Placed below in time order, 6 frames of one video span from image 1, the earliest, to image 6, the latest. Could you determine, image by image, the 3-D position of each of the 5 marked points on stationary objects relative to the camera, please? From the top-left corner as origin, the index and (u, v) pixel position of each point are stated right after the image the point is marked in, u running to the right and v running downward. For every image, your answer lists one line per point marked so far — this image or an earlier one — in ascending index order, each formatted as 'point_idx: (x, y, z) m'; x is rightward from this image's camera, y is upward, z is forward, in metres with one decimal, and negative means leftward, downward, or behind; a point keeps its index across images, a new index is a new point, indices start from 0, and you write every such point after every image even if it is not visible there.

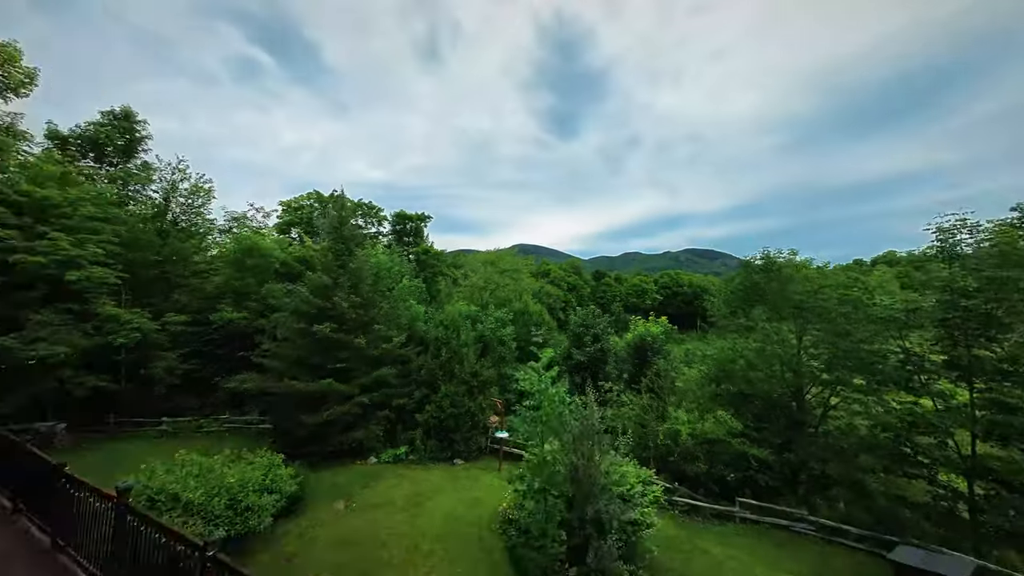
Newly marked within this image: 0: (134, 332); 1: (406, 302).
0: (-23.0, -2.7, +16.7) m
1: (-7.5, -1.2, +19.7) m
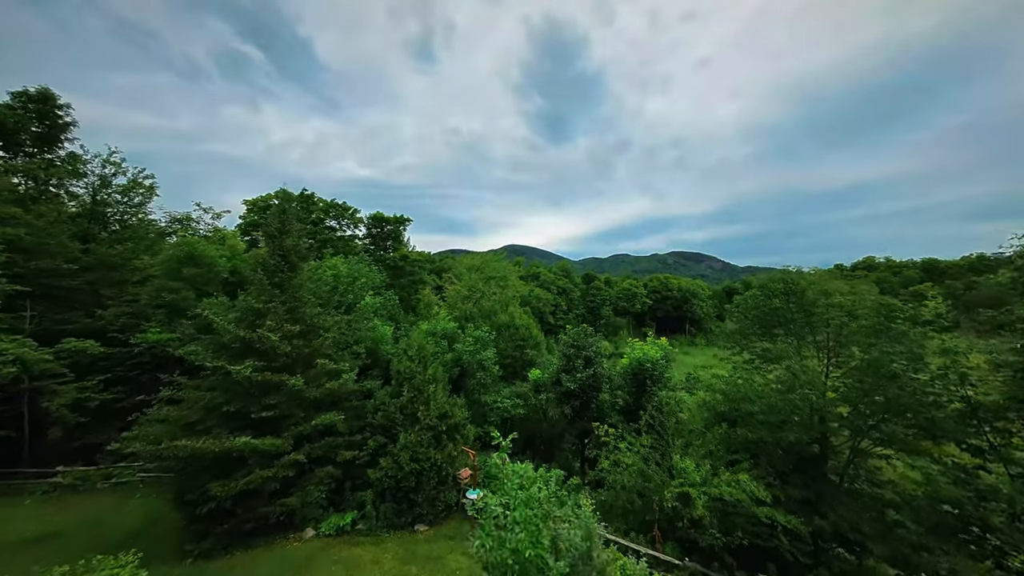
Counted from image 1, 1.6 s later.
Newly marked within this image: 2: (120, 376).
0: (-24.1, -3.7, +13.2) m
1: (-8.7, -2.3, +16.9) m
2: (-26.3, -5.9, +18.5) m
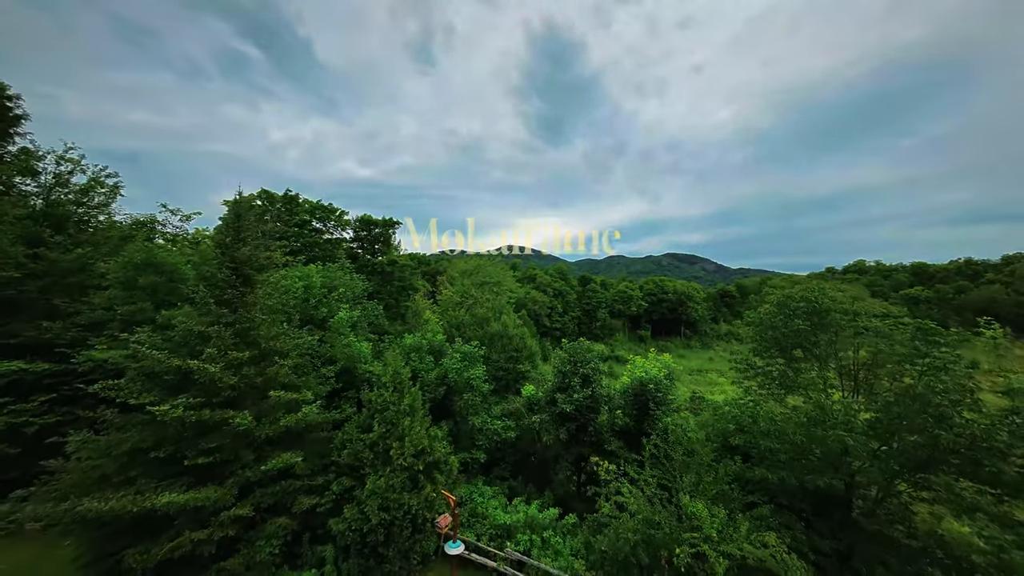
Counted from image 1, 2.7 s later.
0: (-24.6, -4.3, +11.3) m
1: (-9.2, -3.0, +15.2) m
2: (-26.9, -6.6, +16.5) m
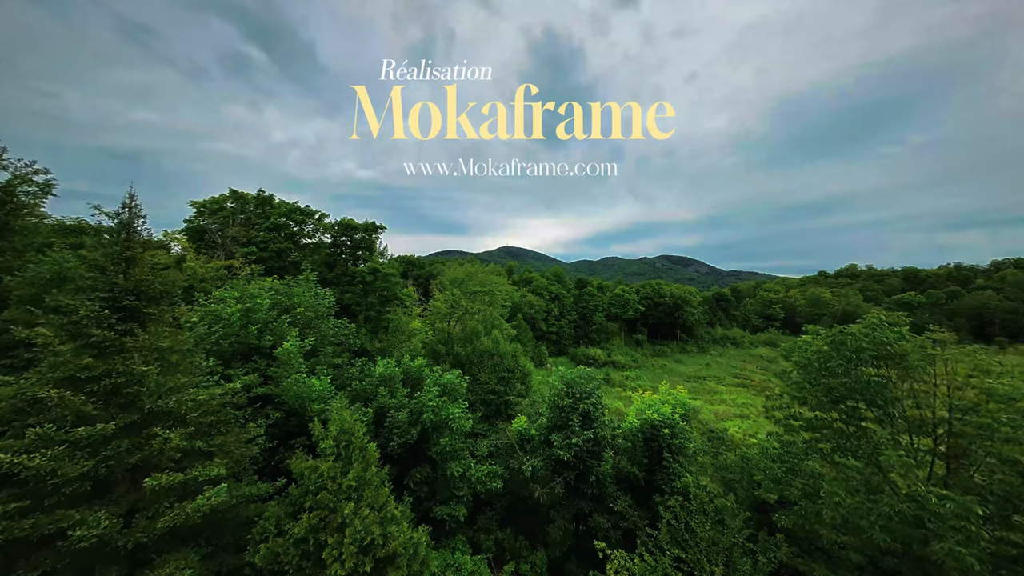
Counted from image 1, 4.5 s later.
0: (-25.2, -5.3, +8.1) m
1: (-9.9, -4.1, +12.2) m
2: (-27.6, -7.6, +13.3) m
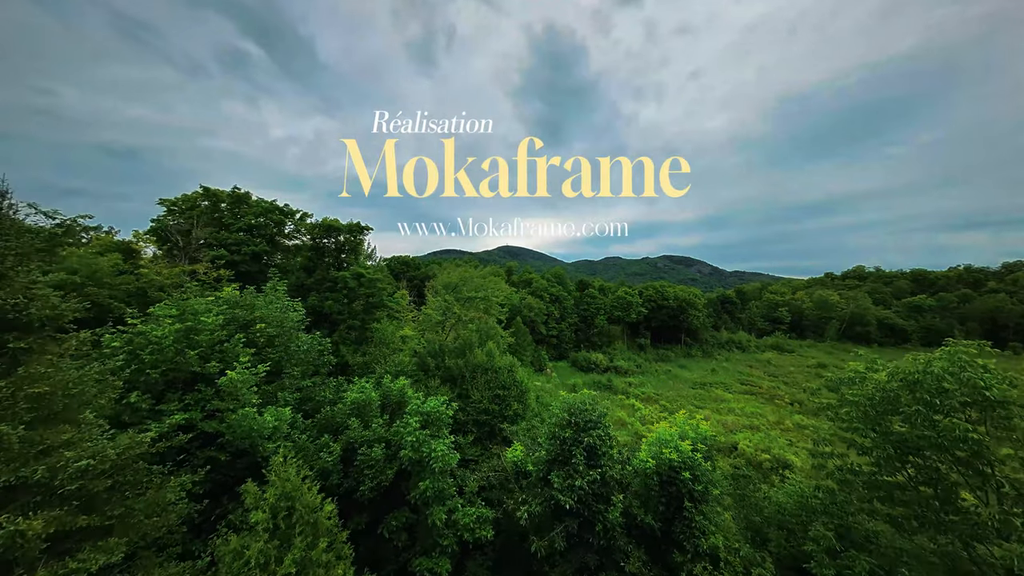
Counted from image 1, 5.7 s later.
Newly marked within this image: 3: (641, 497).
0: (-25.5, -6.0, +6.2) m
1: (-10.2, -4.8, +10.1) m
2: (-27.9, -8.2, +11.3) m
3: (+5.9, -9.6, +12.7) m
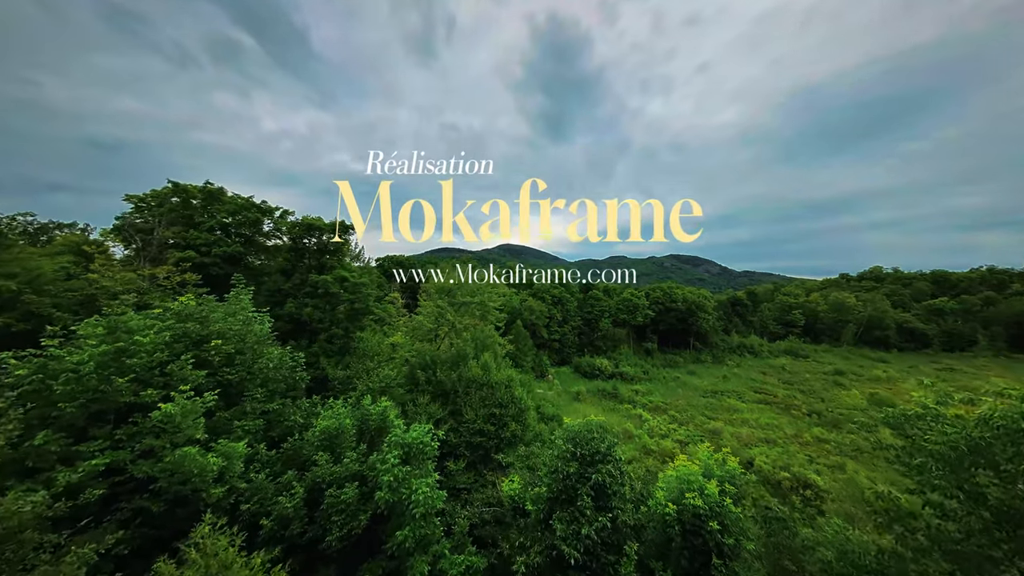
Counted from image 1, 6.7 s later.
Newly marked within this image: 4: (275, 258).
0: (-25.8, -6.3, +4.7) m
1: (-10.4, -5.3, +8.4) m
2: (-28.2, -8.5, +9.9) m
3: (+5.7, -10.2, +10.7) m
4: (-17.0, +2.2, +19.6) m
